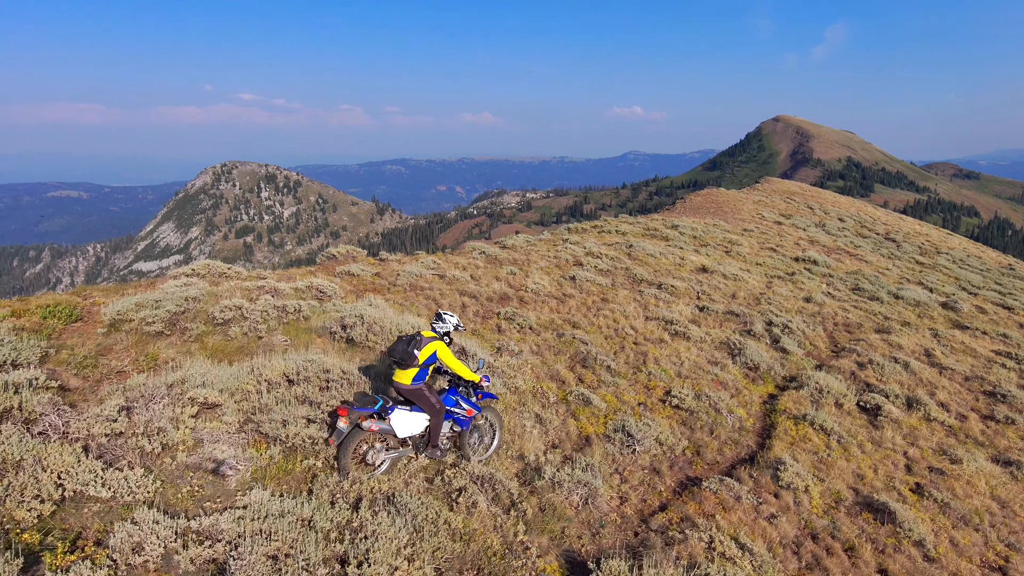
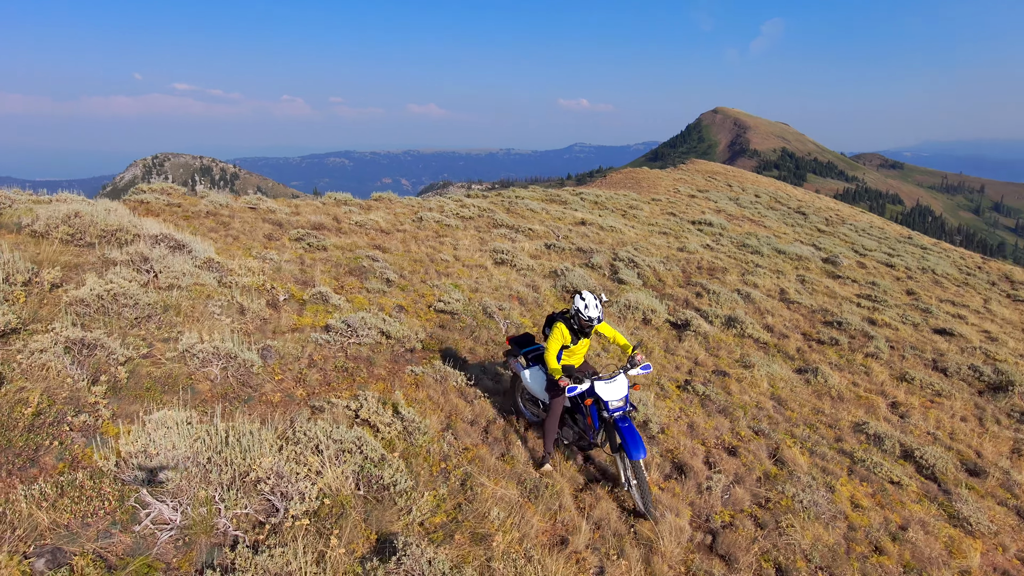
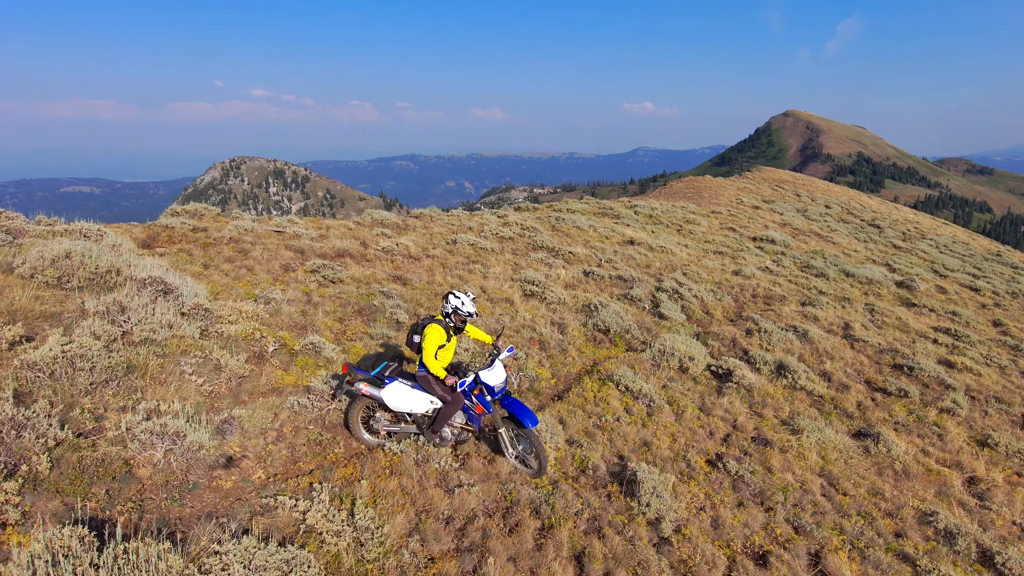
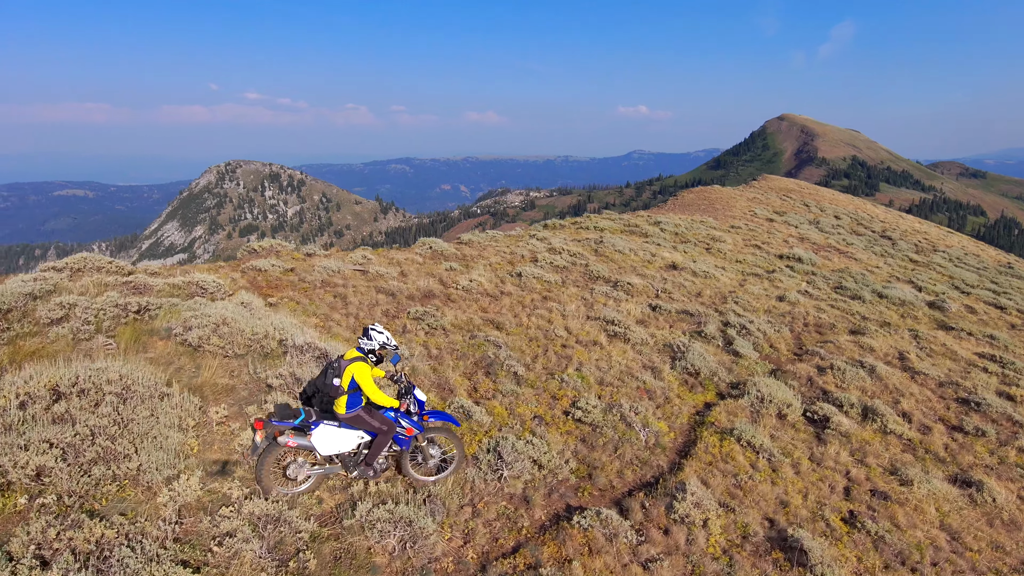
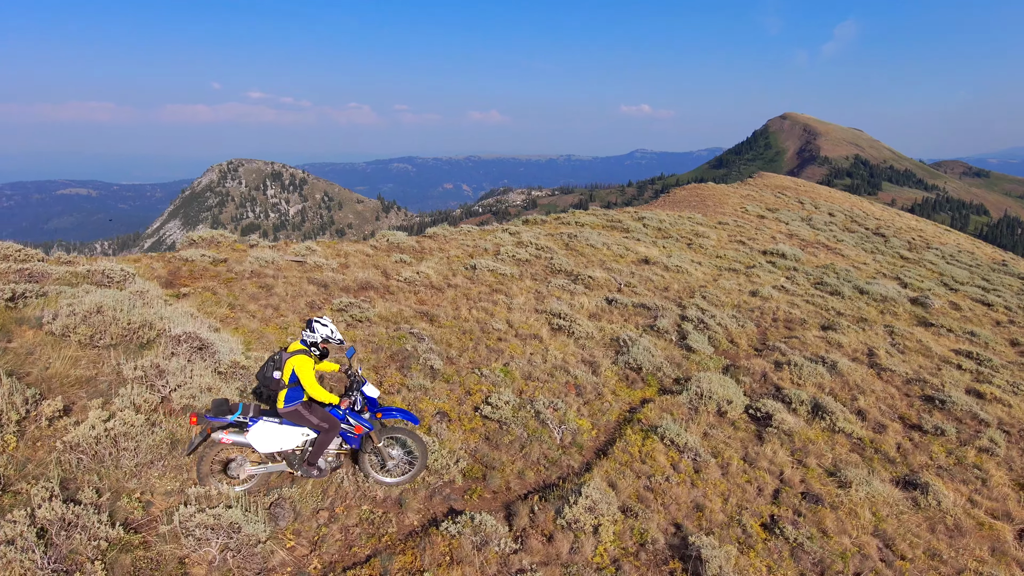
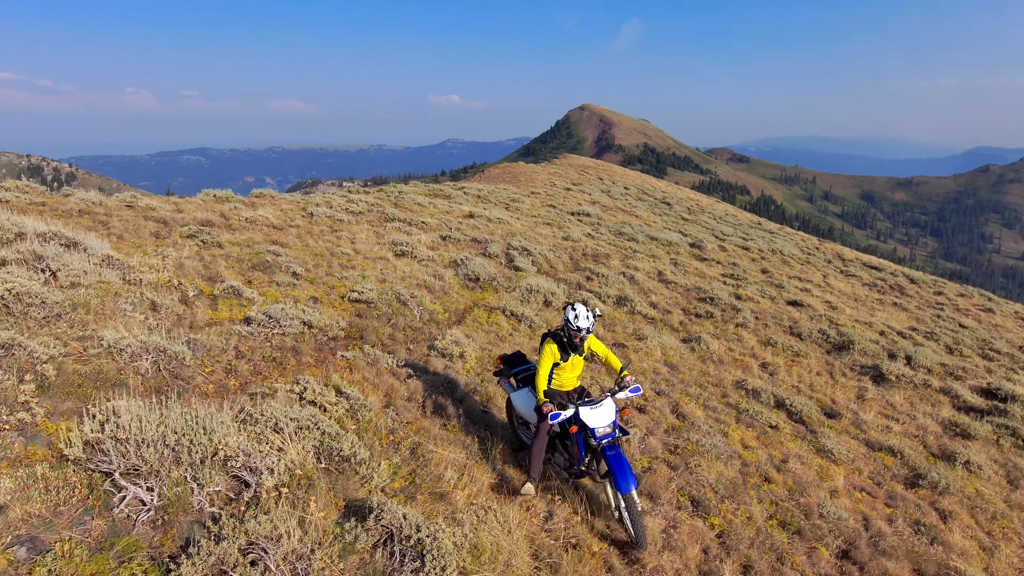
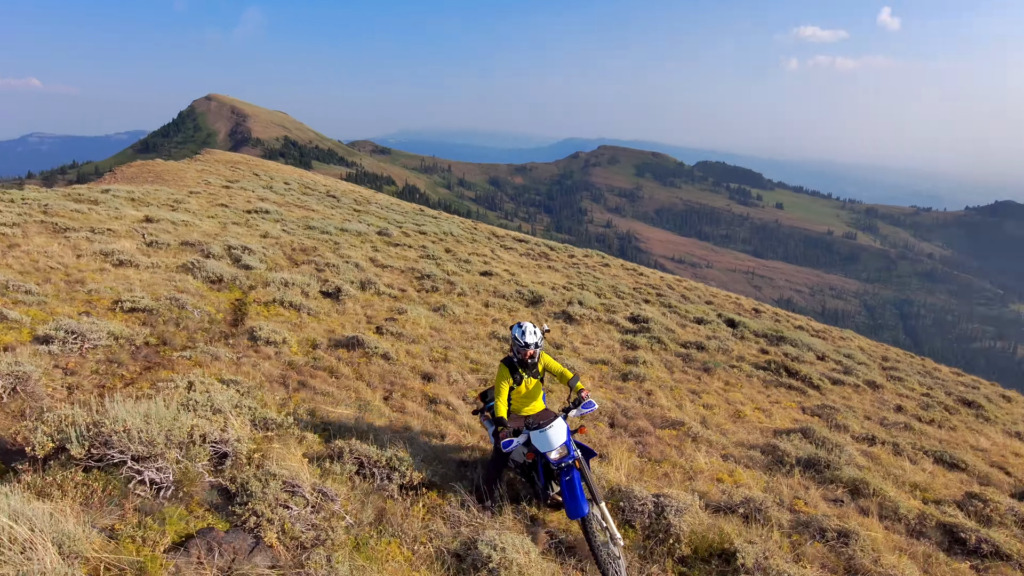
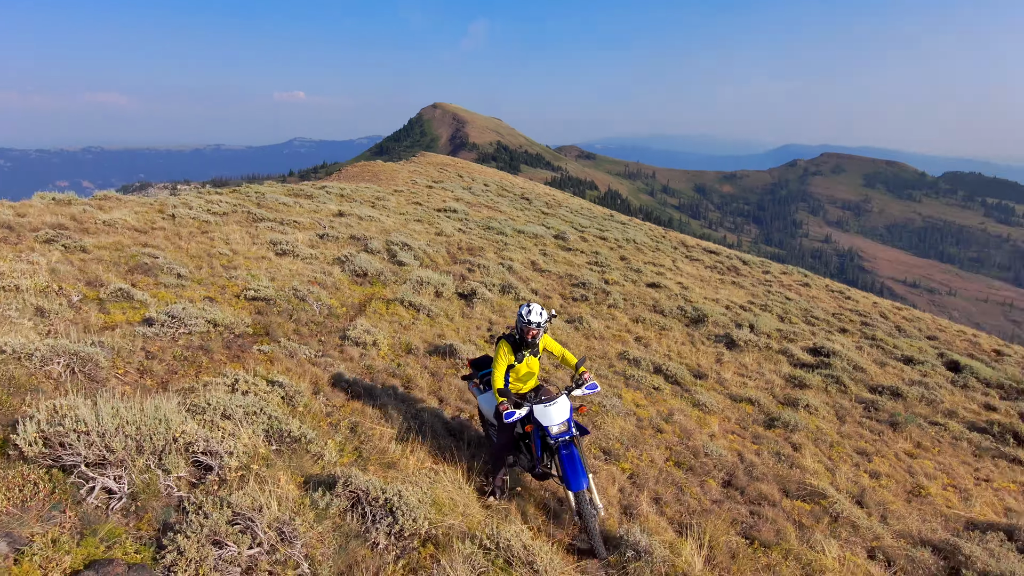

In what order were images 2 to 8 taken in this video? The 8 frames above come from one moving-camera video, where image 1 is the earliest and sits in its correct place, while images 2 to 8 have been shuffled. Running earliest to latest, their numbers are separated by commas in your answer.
4, 5, 3, 2, 6, 8, 7
